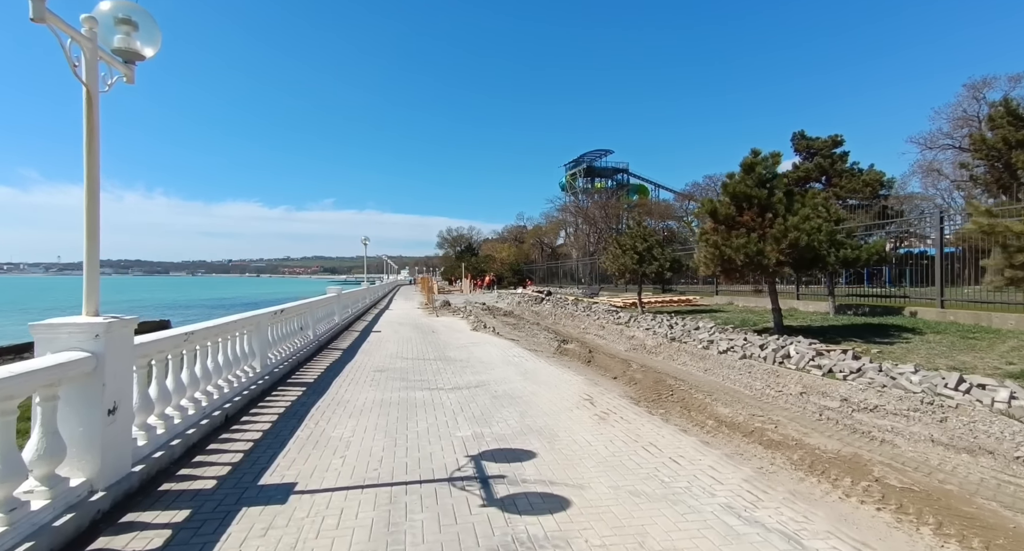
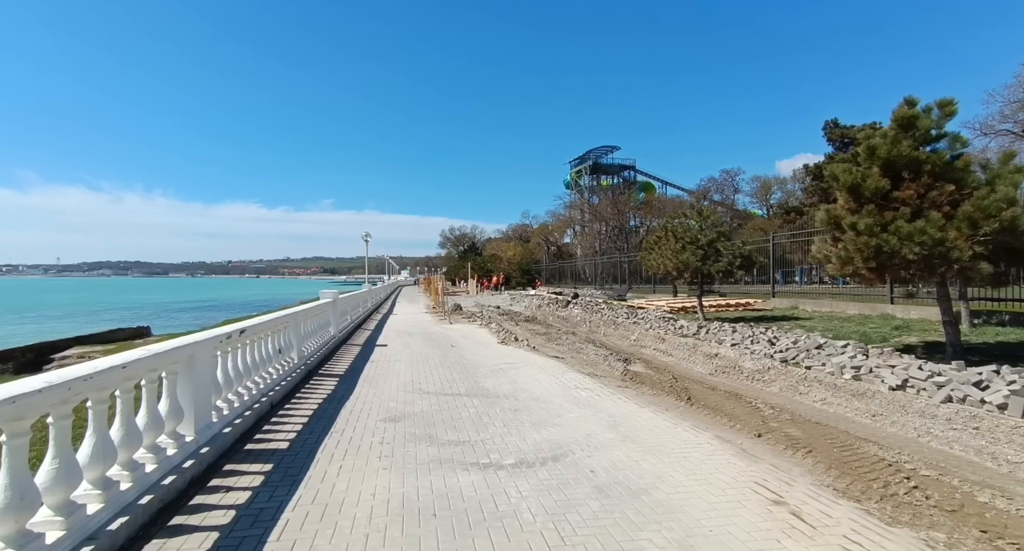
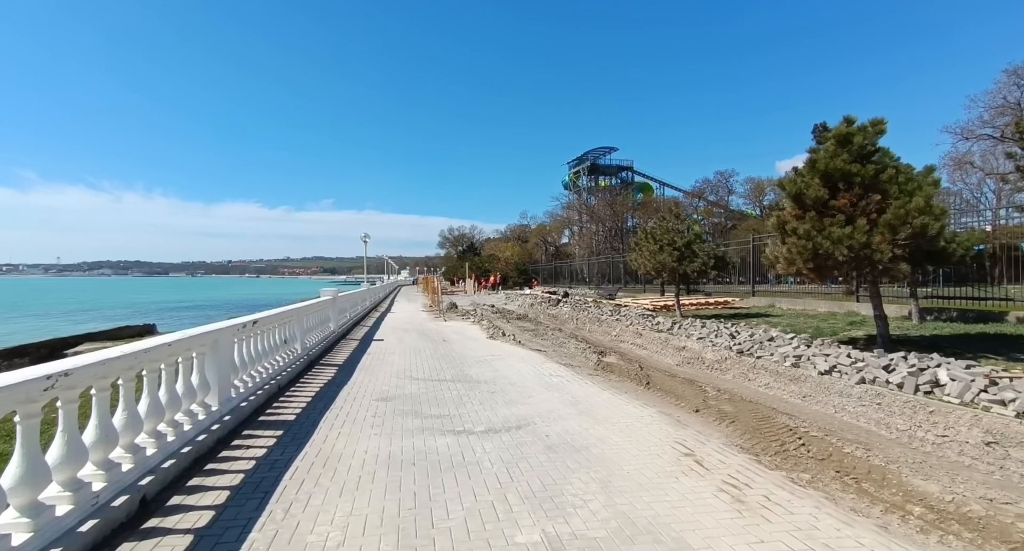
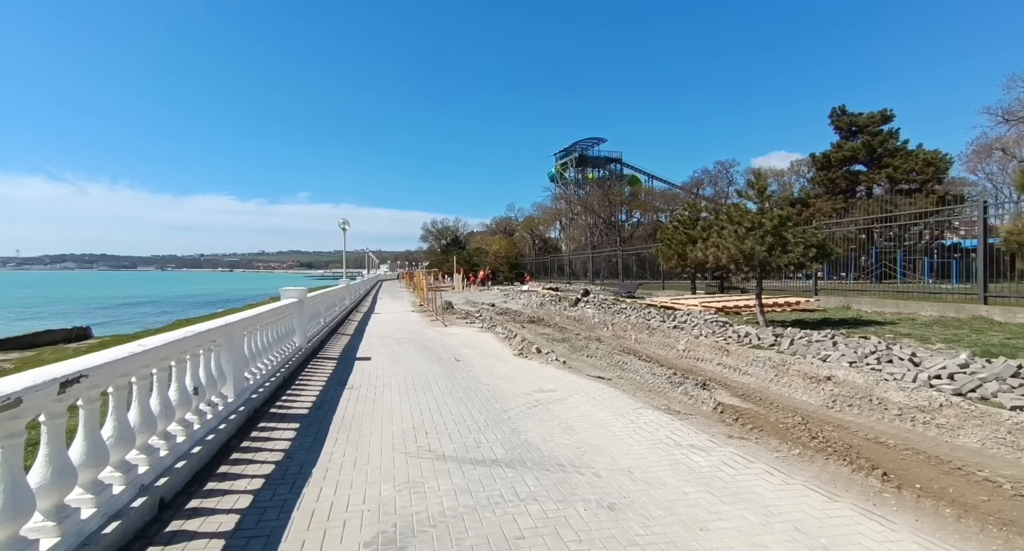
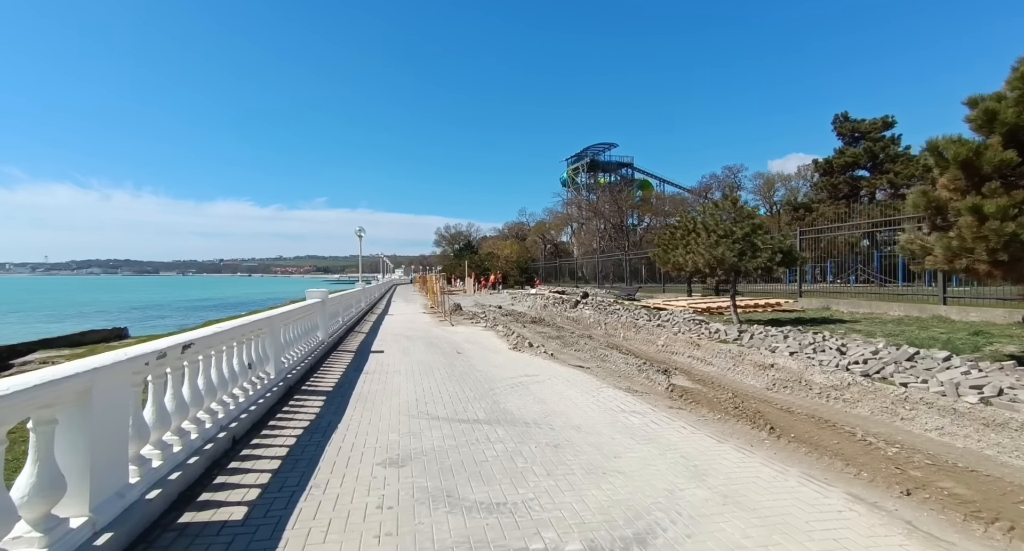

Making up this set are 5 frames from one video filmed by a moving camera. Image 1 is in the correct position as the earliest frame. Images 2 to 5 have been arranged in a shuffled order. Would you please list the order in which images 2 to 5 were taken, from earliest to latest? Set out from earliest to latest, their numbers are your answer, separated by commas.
3, 2, 5, 4
